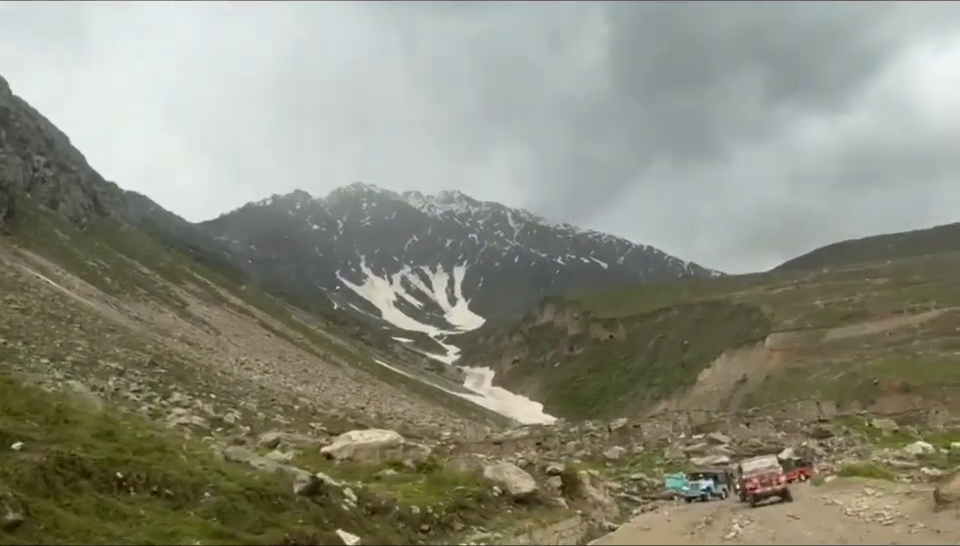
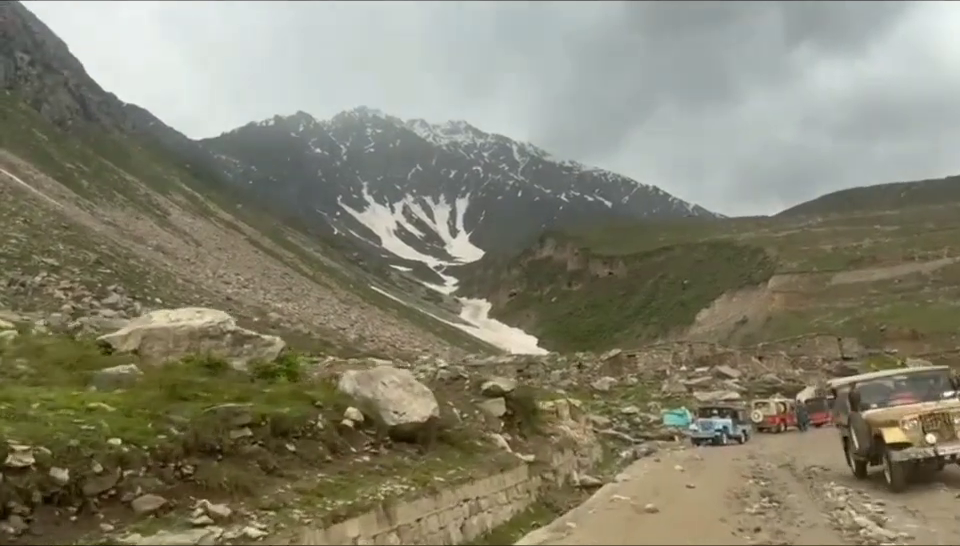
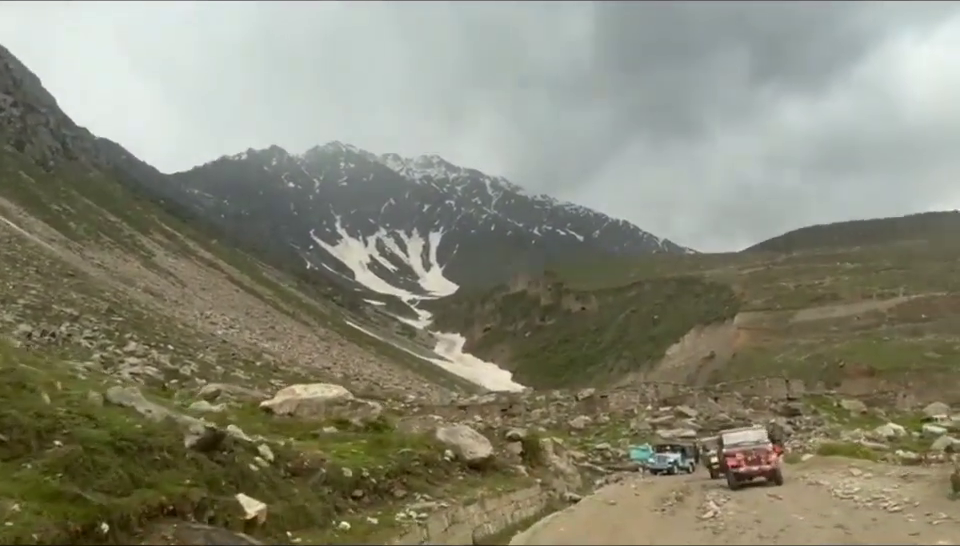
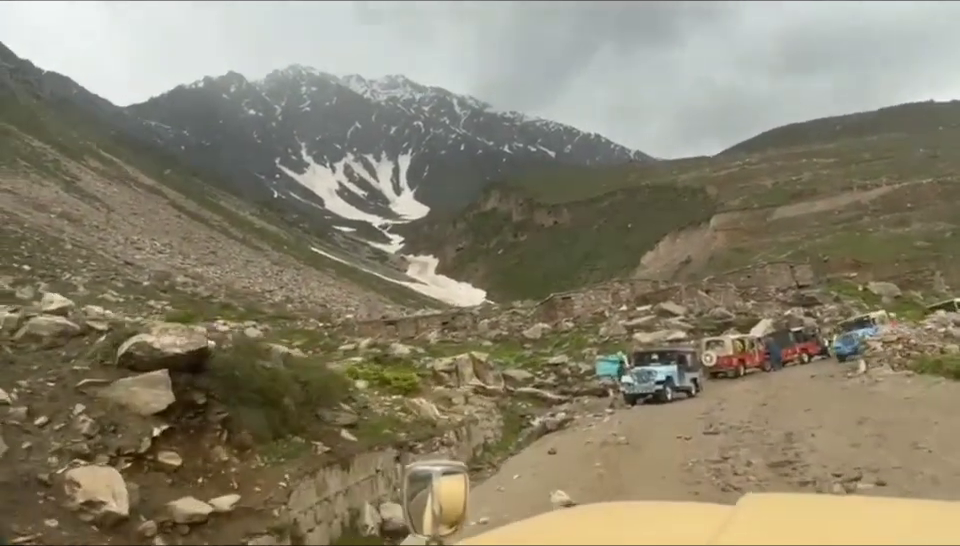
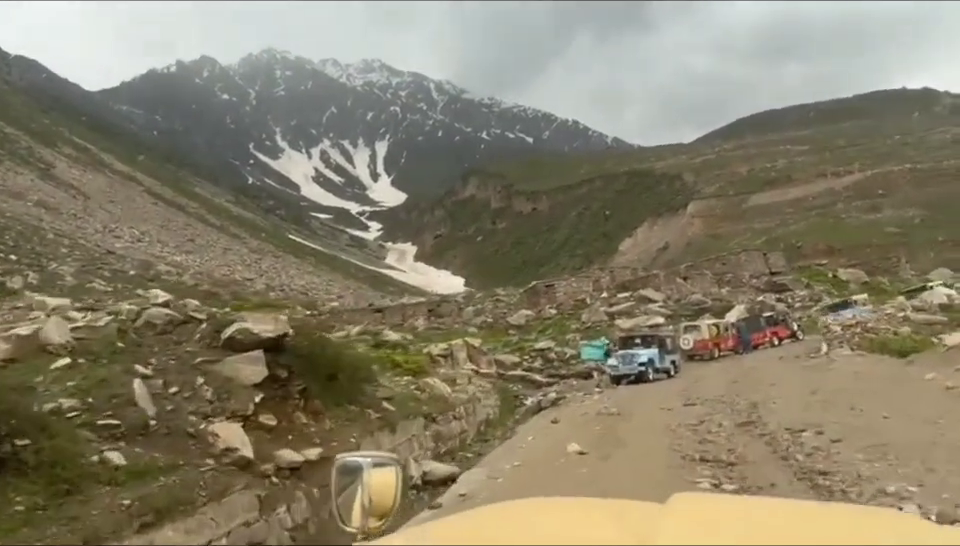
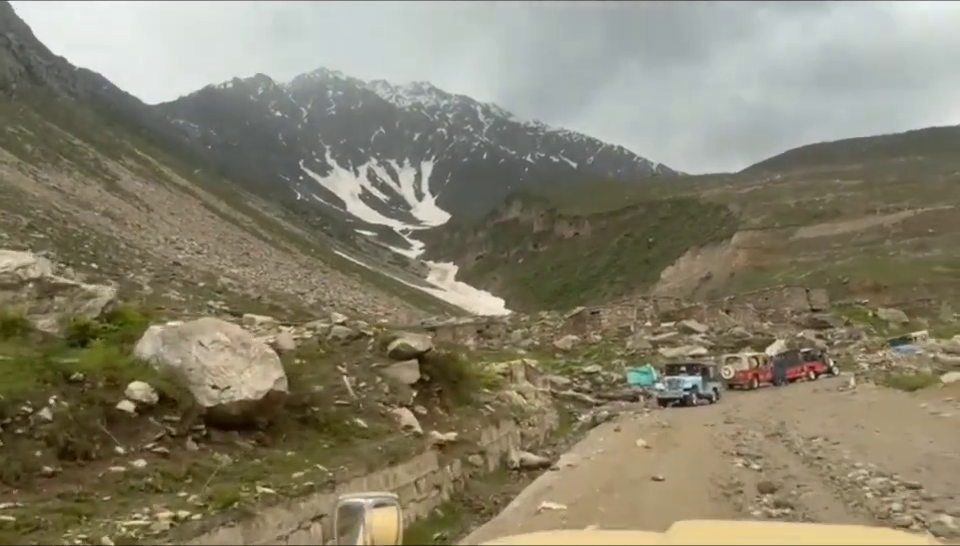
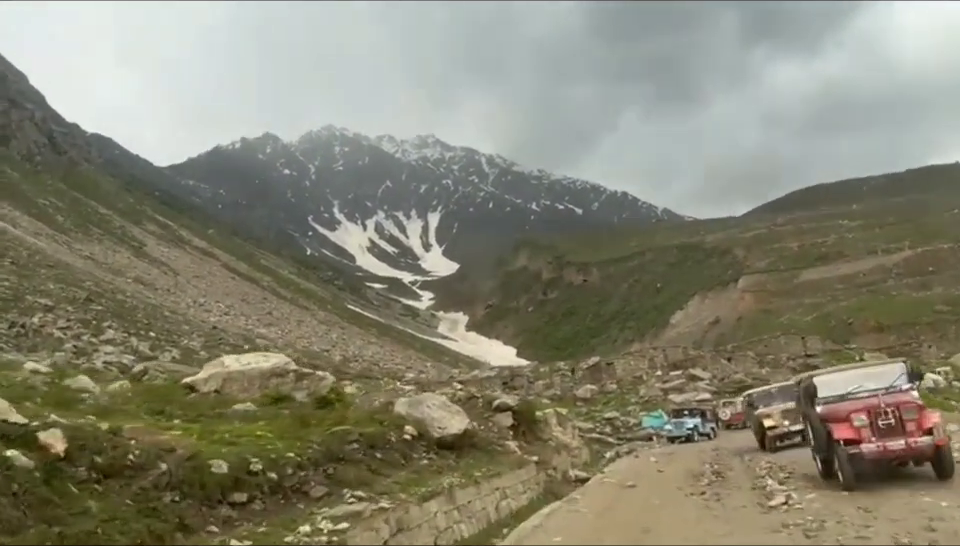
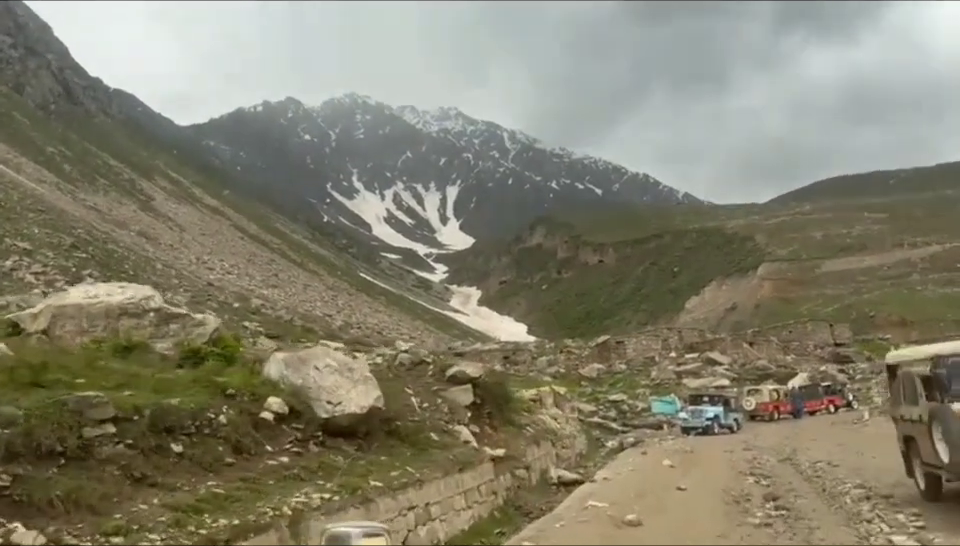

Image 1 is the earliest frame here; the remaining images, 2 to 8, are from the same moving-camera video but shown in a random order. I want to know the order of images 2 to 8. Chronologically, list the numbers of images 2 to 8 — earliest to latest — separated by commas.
3, 7, 2, 8, 6, 5, 4
